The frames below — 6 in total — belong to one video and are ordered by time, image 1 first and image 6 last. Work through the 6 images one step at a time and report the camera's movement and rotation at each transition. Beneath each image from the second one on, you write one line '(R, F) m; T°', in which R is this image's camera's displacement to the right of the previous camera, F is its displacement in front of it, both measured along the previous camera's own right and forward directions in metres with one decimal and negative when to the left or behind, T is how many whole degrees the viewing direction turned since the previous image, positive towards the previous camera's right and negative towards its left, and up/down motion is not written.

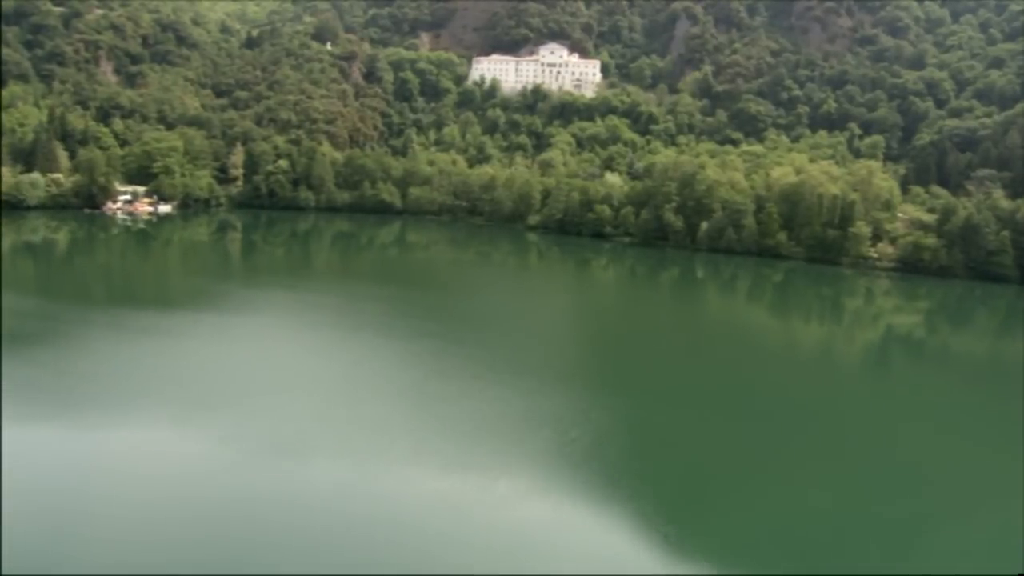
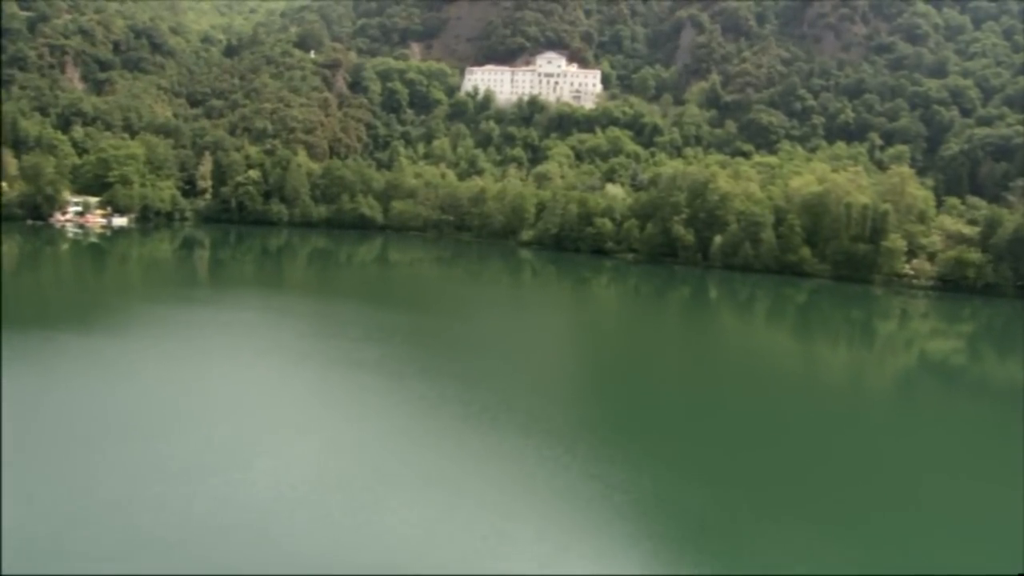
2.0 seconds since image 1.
(+0.6, +6.6) m; 0°
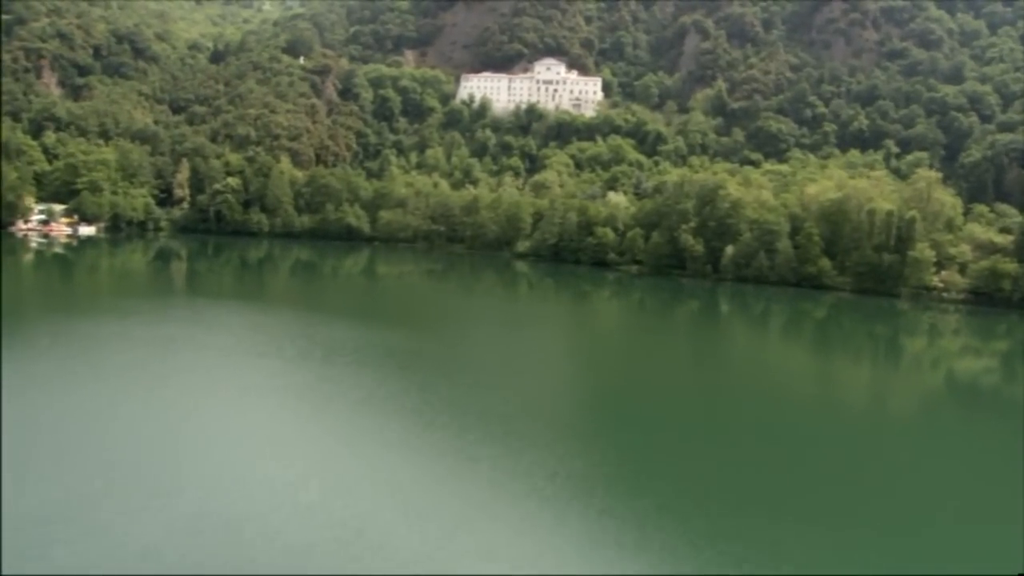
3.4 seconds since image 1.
(+0.3, +4.2) m; 0°
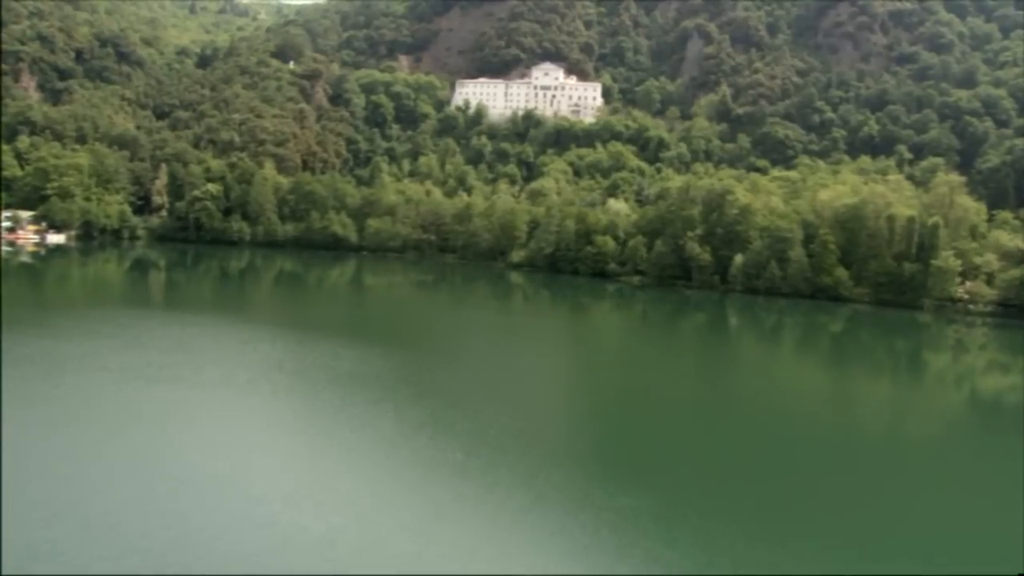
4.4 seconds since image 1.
(+0.3, +3.3) m; 0°
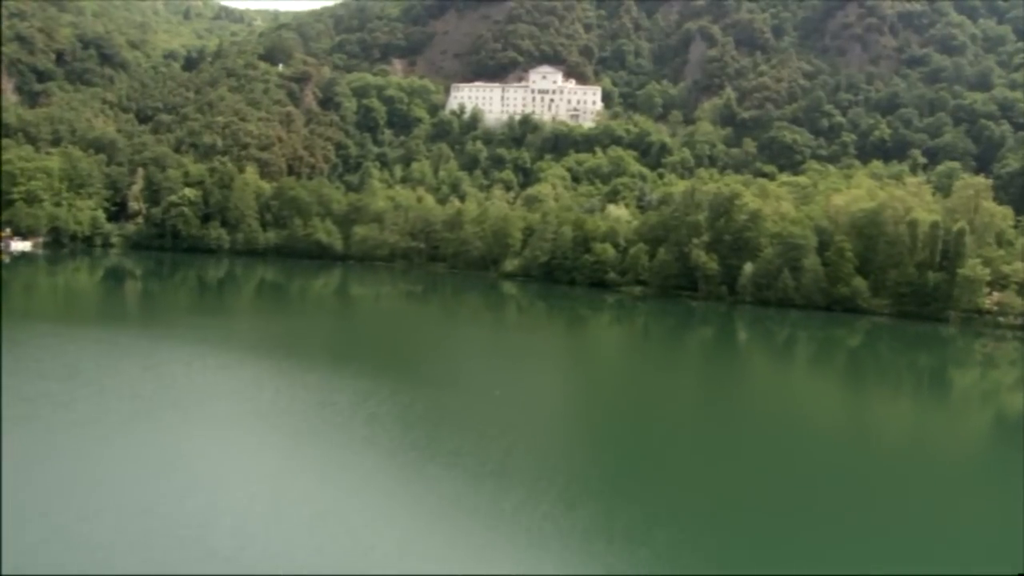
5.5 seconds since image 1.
(+0.4, +3.3) m; 0°
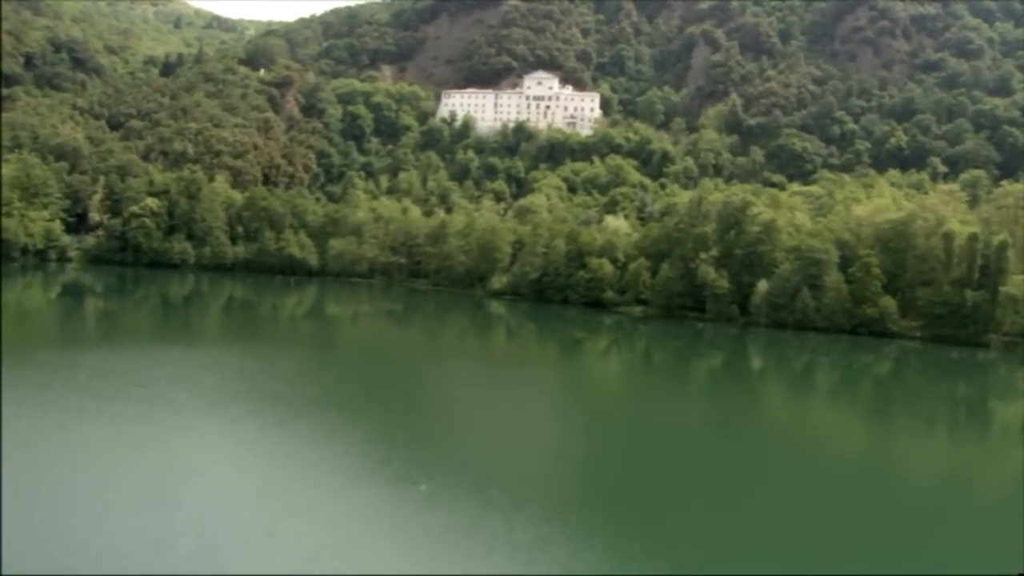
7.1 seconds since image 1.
(+0.5, +4.6) m; 0°
